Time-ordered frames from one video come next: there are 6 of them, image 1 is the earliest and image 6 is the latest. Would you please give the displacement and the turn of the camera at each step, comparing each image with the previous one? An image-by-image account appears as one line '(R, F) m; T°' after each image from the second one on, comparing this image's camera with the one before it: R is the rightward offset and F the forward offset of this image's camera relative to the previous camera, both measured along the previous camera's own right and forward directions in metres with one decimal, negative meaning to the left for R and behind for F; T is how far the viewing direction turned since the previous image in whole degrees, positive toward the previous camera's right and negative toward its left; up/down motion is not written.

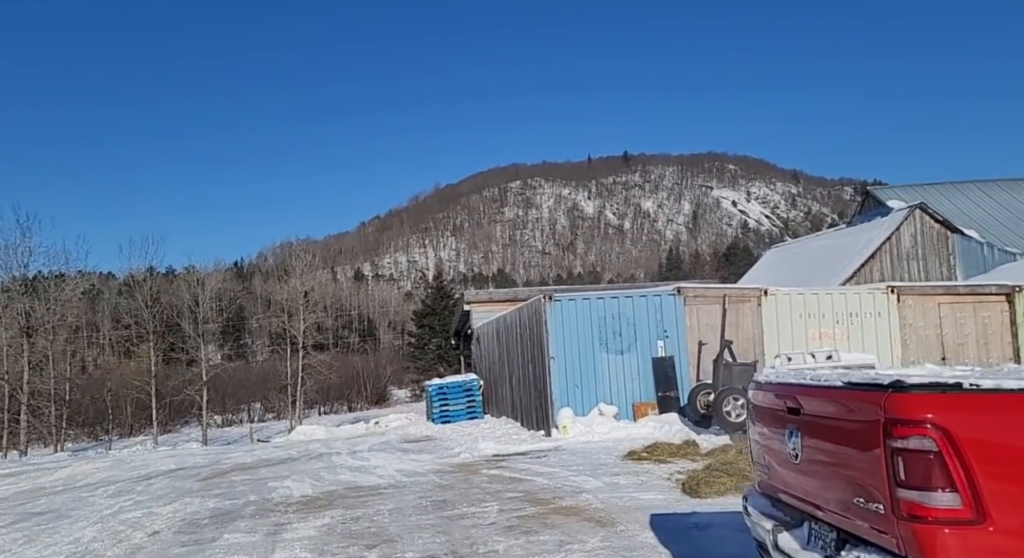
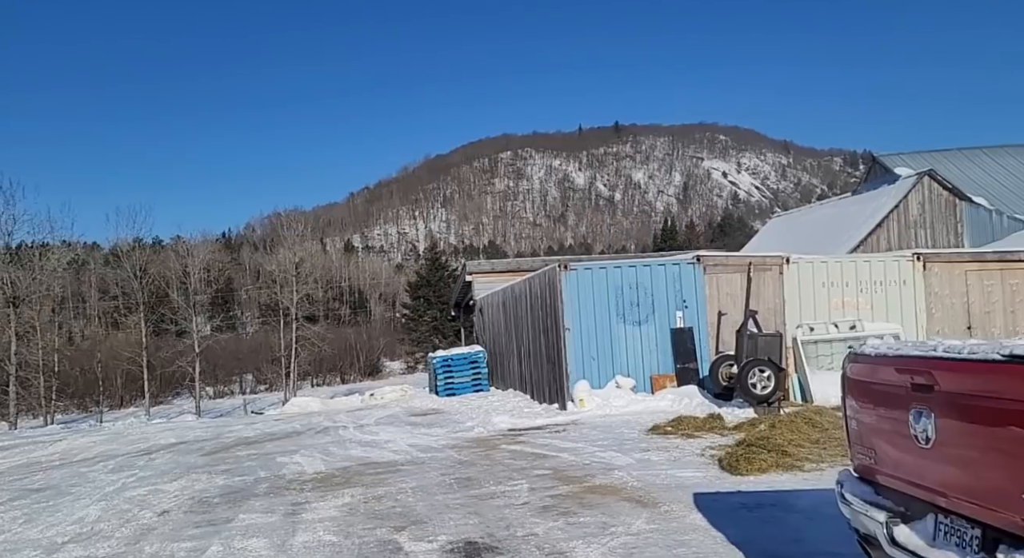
(-0.4, +0.5) m; +1°
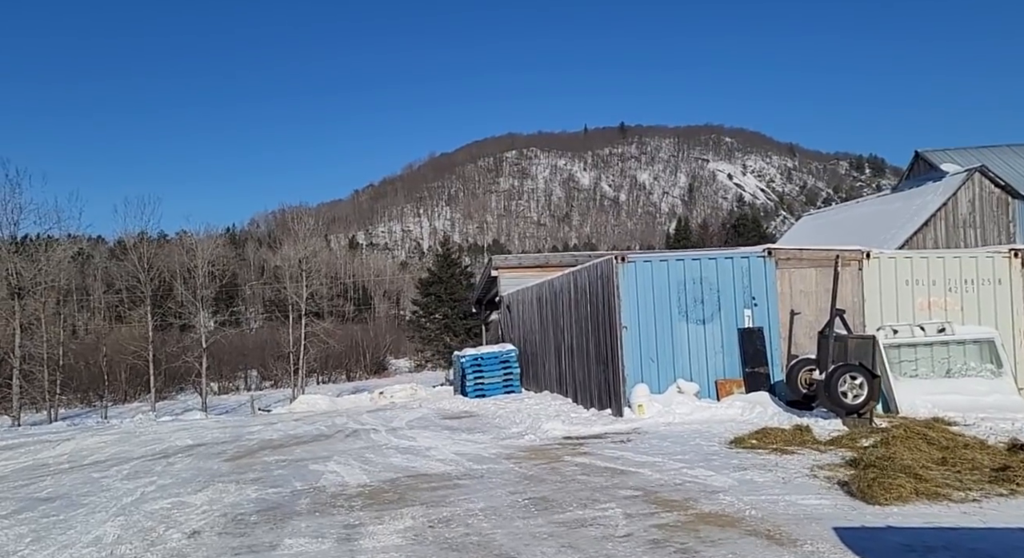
(-0.7, +1.1) m; 0°
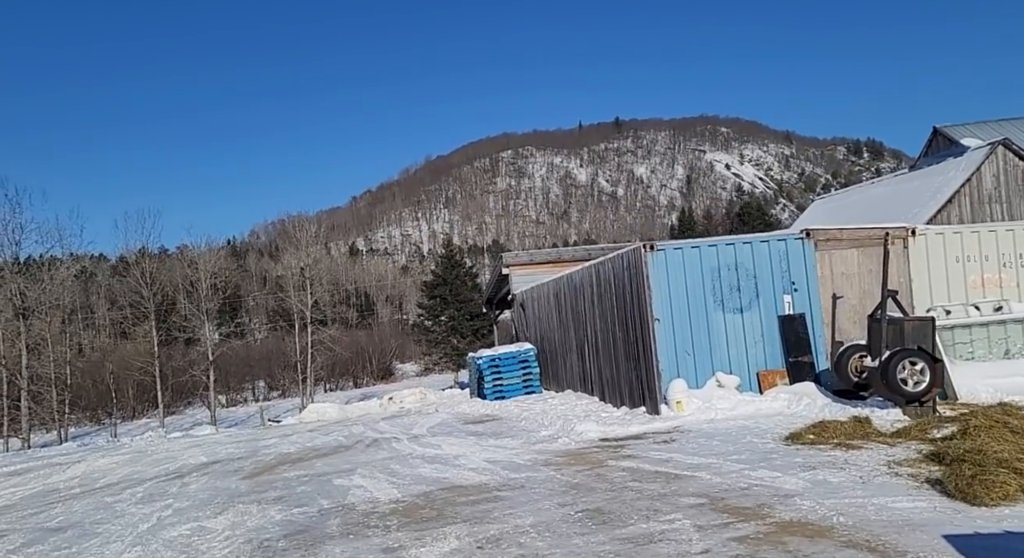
(-0.3, +0.6) m; 0°
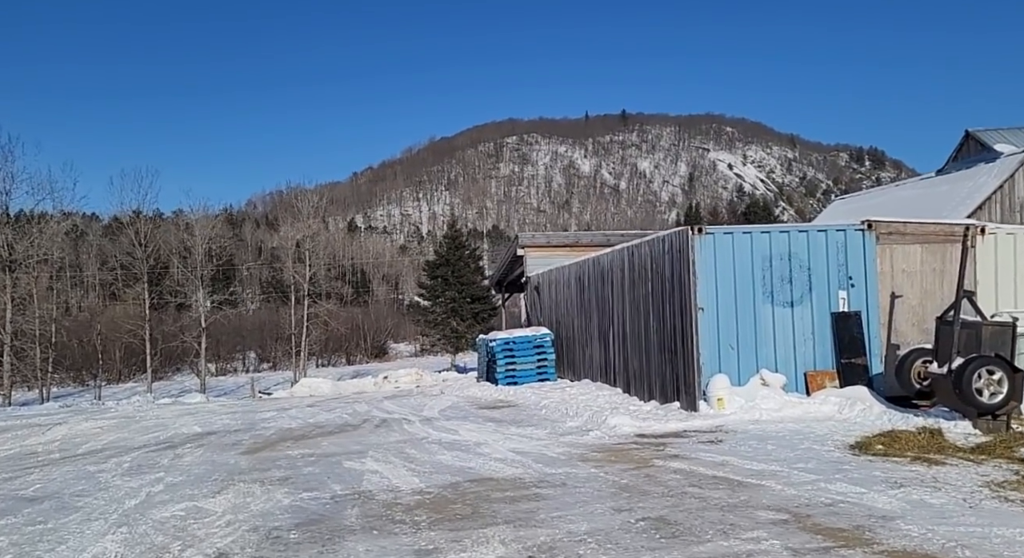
(-0.5, +0.9) m; 0°
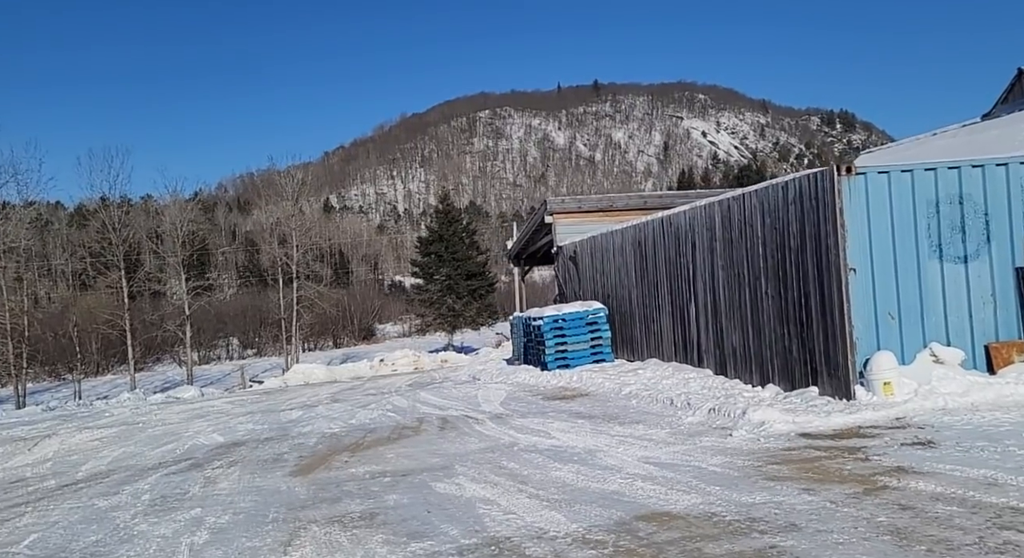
(-1.2, +2.1) m; +1°
